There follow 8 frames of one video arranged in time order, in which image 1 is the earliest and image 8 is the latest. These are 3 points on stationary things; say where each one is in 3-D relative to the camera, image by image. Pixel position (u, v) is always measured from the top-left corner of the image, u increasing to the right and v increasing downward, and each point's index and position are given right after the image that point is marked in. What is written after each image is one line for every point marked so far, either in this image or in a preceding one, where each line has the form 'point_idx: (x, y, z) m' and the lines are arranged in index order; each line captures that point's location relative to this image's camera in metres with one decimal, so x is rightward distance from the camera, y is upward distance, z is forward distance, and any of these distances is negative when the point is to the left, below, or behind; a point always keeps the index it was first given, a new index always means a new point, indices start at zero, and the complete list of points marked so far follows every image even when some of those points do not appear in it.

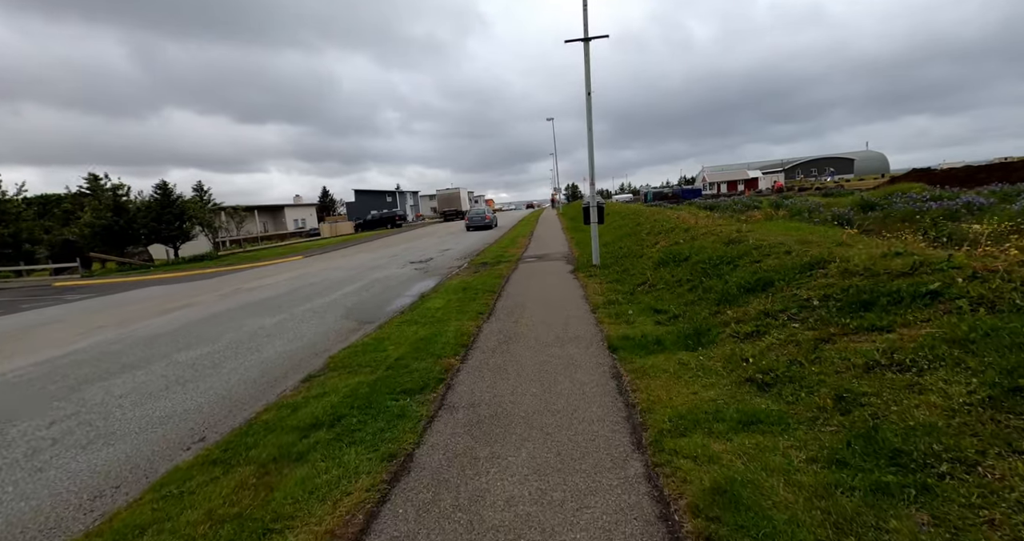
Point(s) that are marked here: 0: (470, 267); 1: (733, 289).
0: (-1.4, +0.1, +14.1) m
1: (+2.9, -0.3, +5.7) m
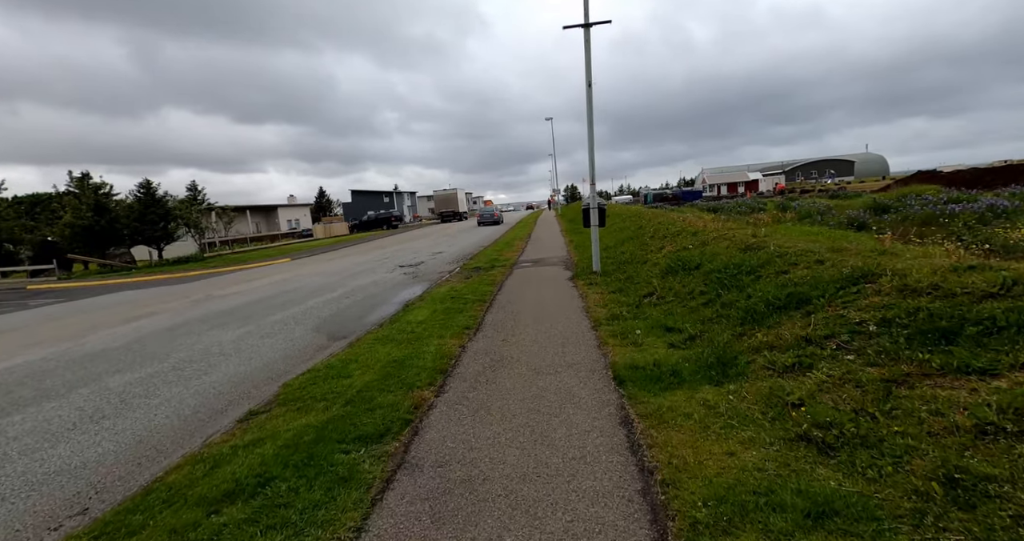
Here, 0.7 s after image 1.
0: (-1.6, -0.1, +13.3) m
1: (+2.8, -0.4, +4.8) m
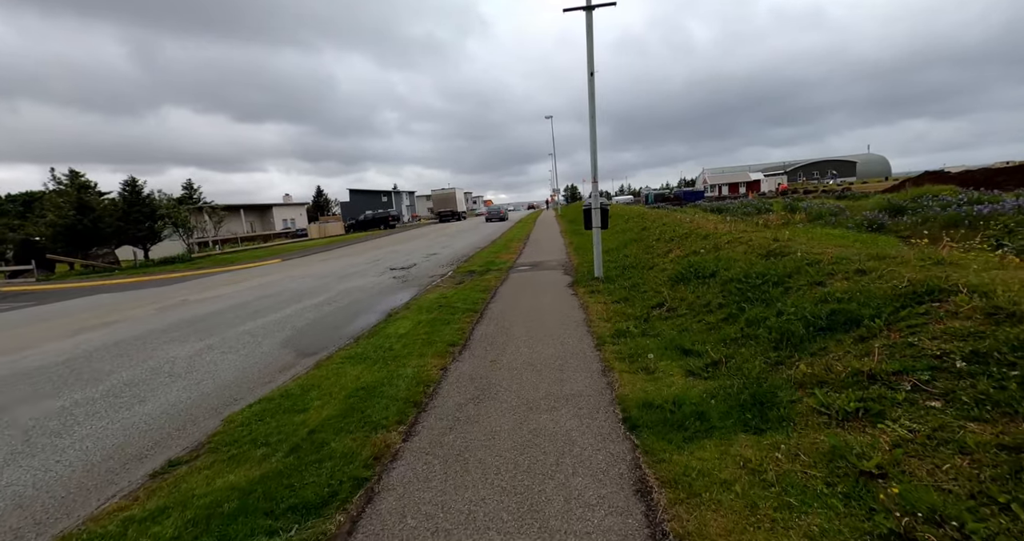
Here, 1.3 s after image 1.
0: (-1.7, -0.2, +12.5) m
1: (+2.7, -0.5, +4.0) m
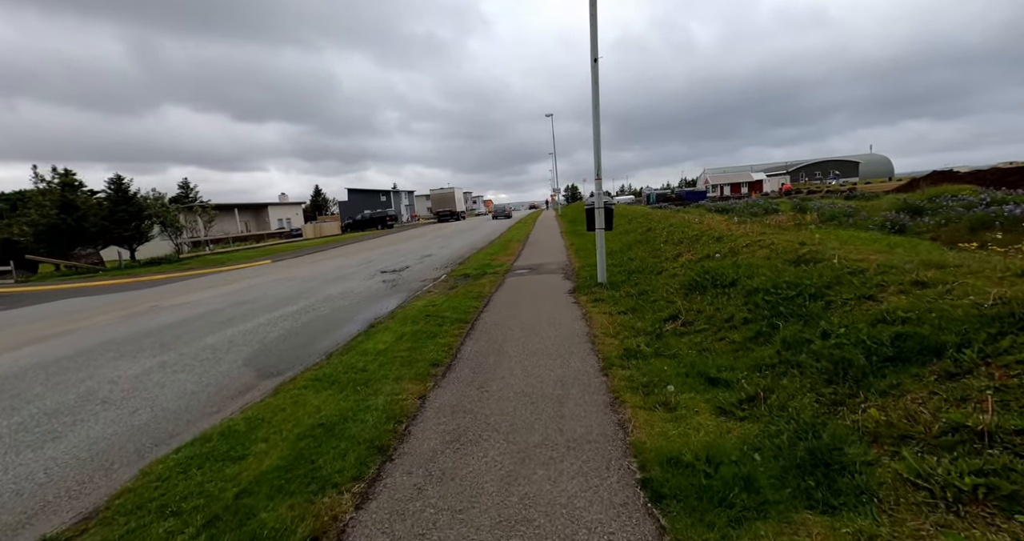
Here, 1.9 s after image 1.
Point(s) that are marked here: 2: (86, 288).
0: (-1.8, -0.3, +11.7) m
1: (+2.6, -0.6, +3.2) m
2: (-18.1, -0.7, +18.4) m
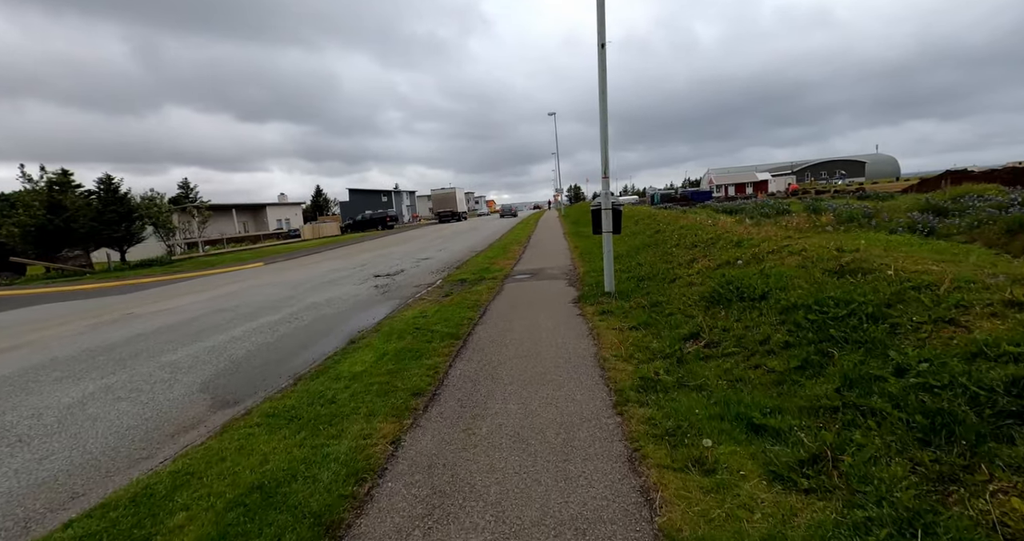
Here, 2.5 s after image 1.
0: (-1.8, -0.4, +10.9) m
1: (+2.5, -0.8, +2.4) m
2: (-18.1, -0.9, +17.7) m
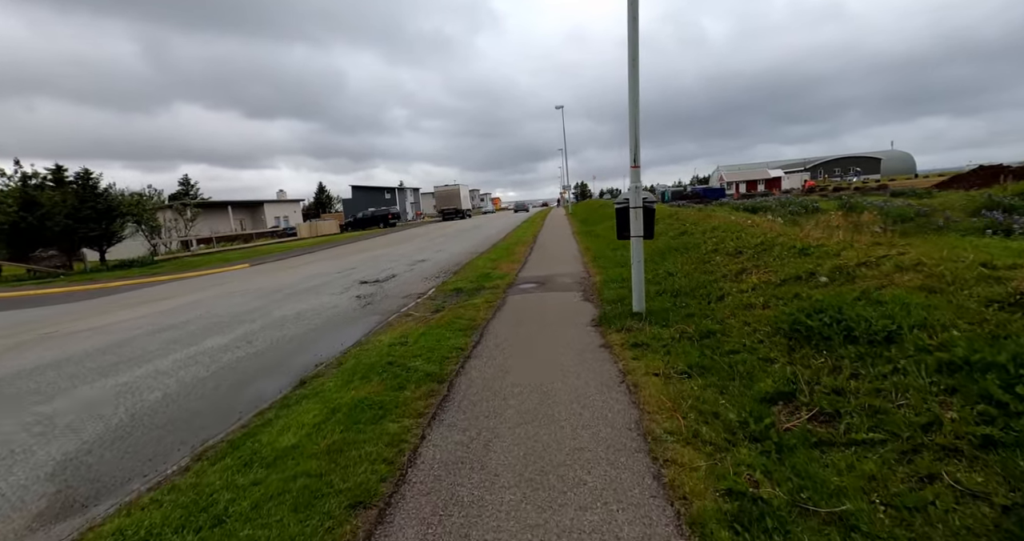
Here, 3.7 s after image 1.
0: (-1.7, -0.6, +9.2) m
1: (+2.5, -1.0, +0.7) m
2: (-17.9, -1.0, +16.3) m
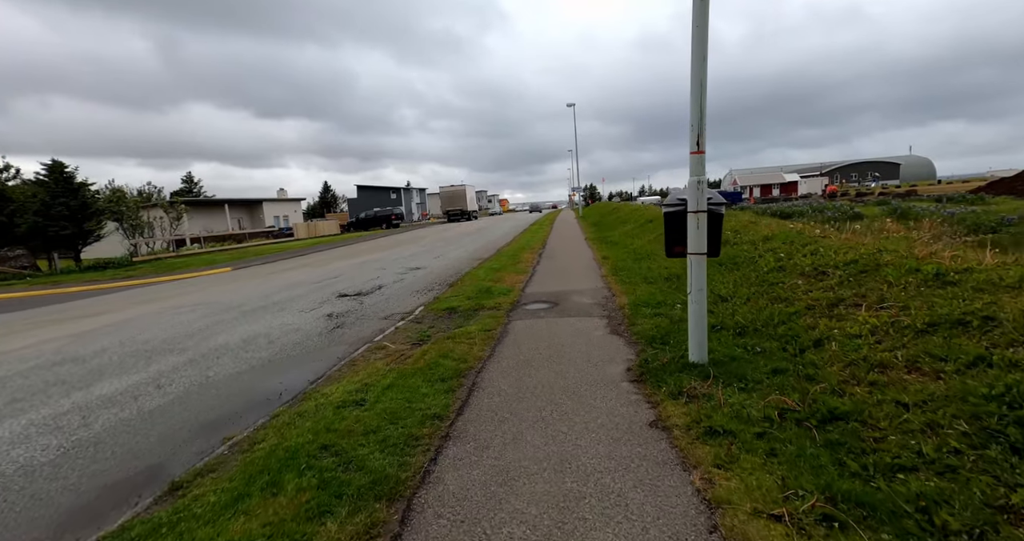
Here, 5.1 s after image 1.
0: (-1.6, -0.9, +7.3) m
1: (+2.4, -1.3, -1.3) m
2: (-17.7, -1.0, +14.6) m
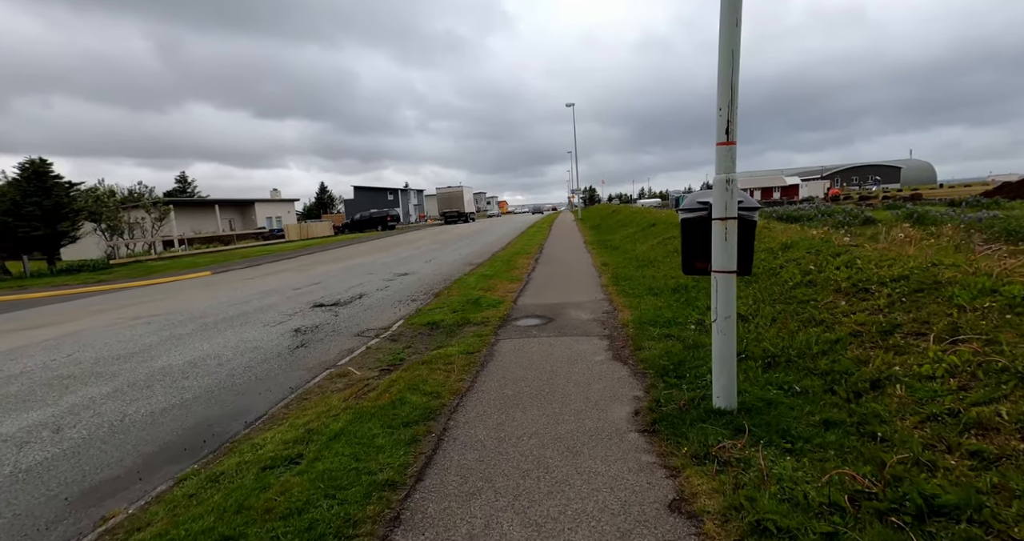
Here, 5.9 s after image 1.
0: (-1.8, -1.1, +6.4) m
1: (+2.3, -1.5, -2.2) m
2: (-17.9, -1.2, +13.6) m
